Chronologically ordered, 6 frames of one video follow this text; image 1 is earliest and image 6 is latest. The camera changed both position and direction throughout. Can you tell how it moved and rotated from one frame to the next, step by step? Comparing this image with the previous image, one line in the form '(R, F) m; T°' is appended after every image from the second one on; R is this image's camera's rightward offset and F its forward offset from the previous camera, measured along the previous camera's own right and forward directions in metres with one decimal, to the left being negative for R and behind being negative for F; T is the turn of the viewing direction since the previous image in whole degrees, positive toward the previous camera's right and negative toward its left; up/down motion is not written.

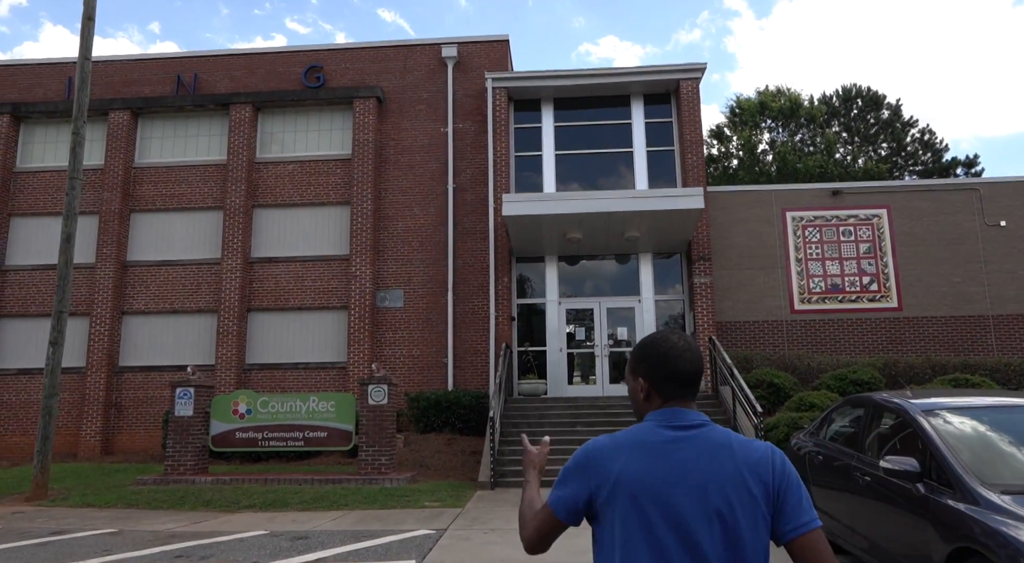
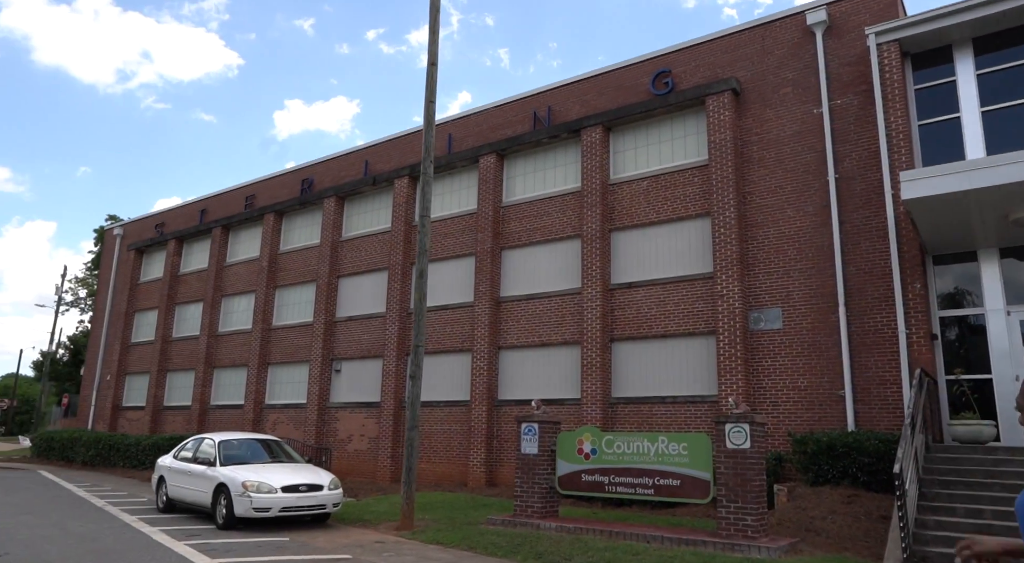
(+0.3, +2.0) m; -33°
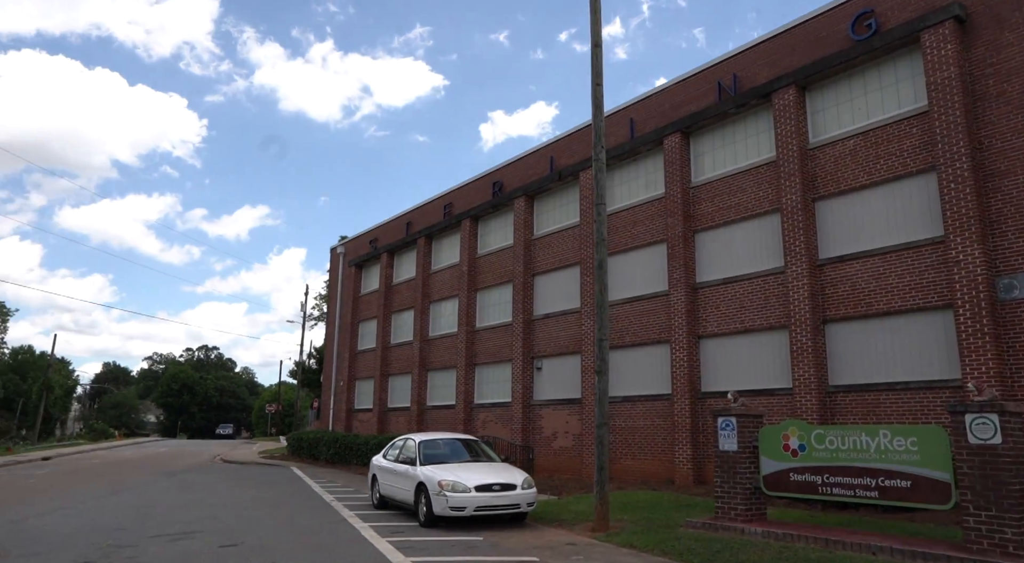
(+0.4, +0.4) m; -17°
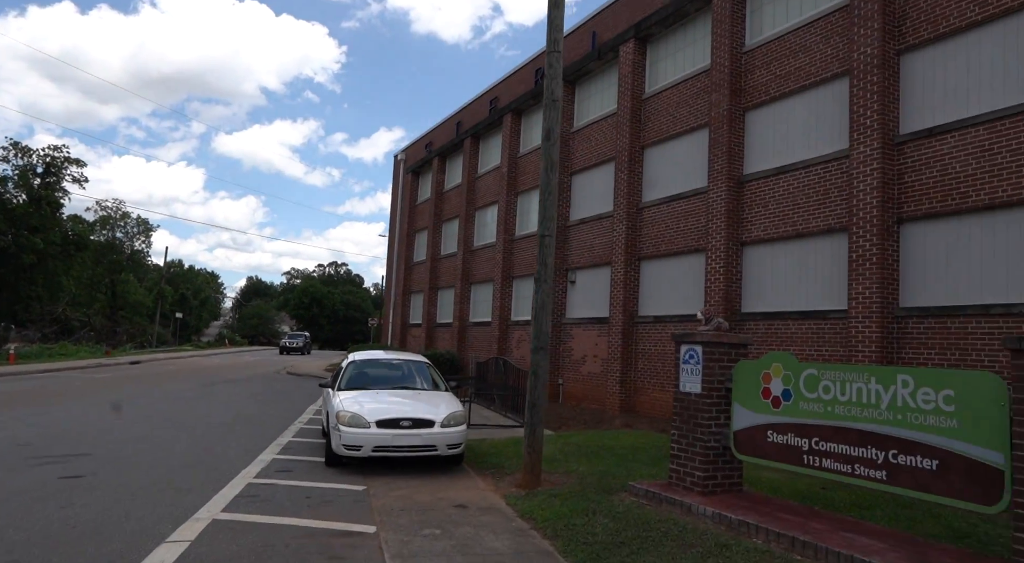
(+2.6, +3.0) m; -10°
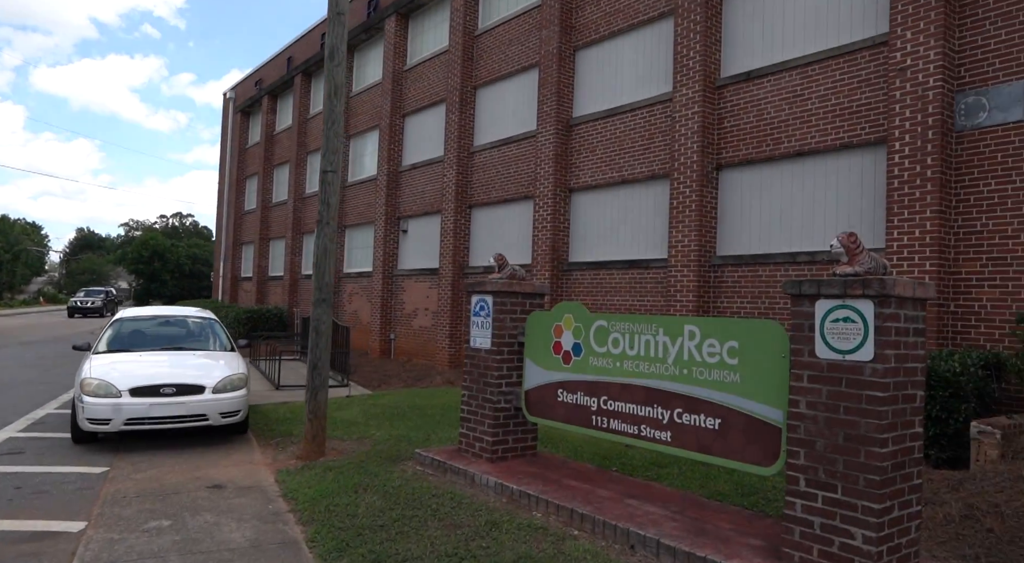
(+0.9, +0.9) m; +11°
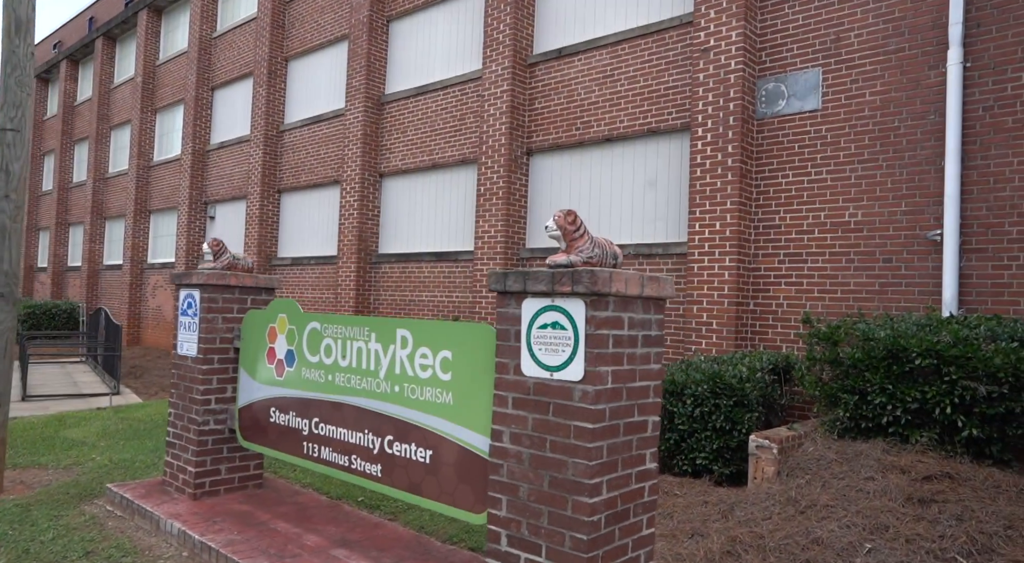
(+1.1, +1.0) m; +11°
